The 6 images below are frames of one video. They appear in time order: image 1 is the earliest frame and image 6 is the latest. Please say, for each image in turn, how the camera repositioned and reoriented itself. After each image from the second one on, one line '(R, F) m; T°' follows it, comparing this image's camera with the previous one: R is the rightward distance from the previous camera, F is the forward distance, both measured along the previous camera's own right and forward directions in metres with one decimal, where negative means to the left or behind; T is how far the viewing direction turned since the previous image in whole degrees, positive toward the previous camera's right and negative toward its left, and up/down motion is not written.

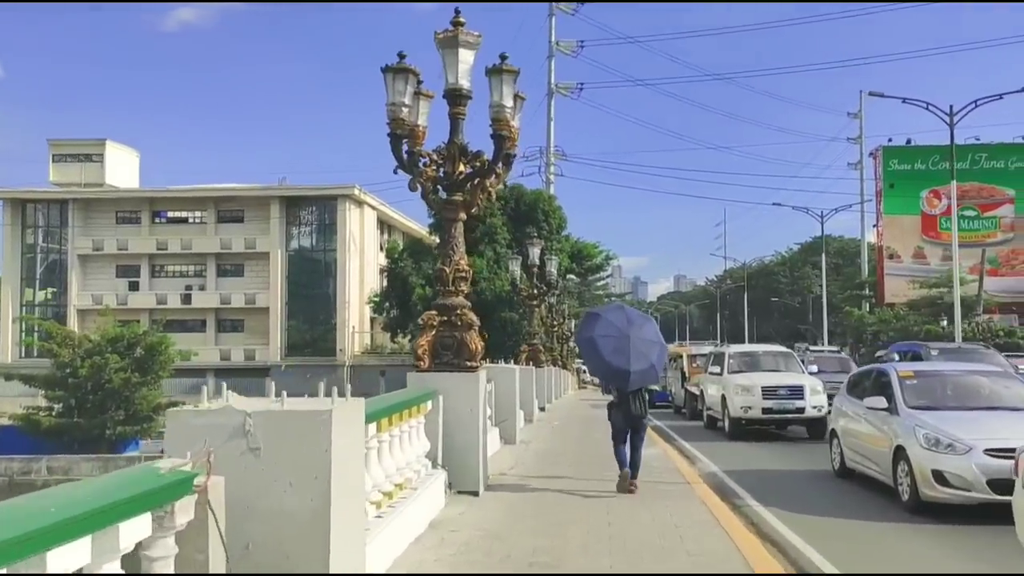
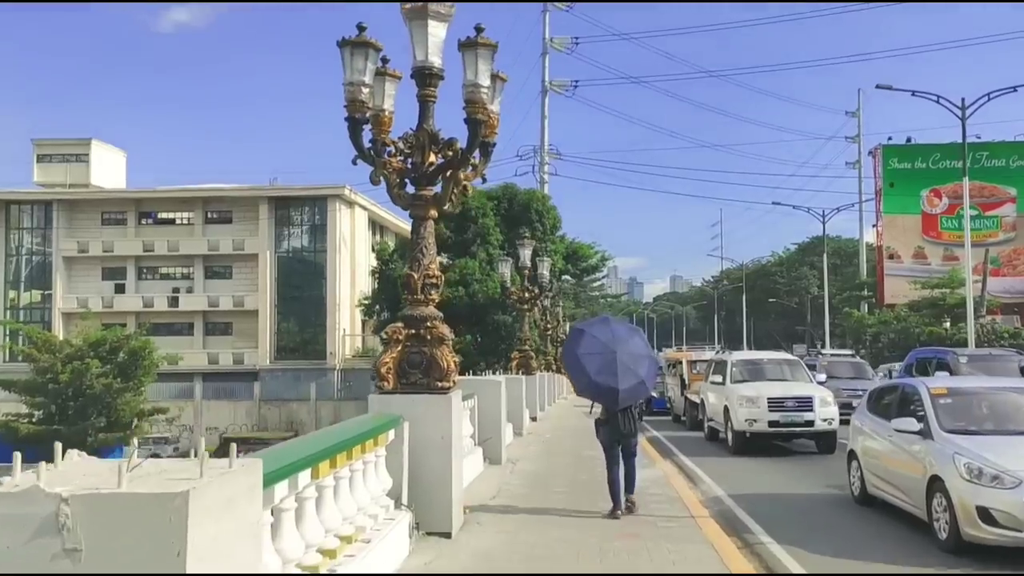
(+0.2, +1.1) m; 0°
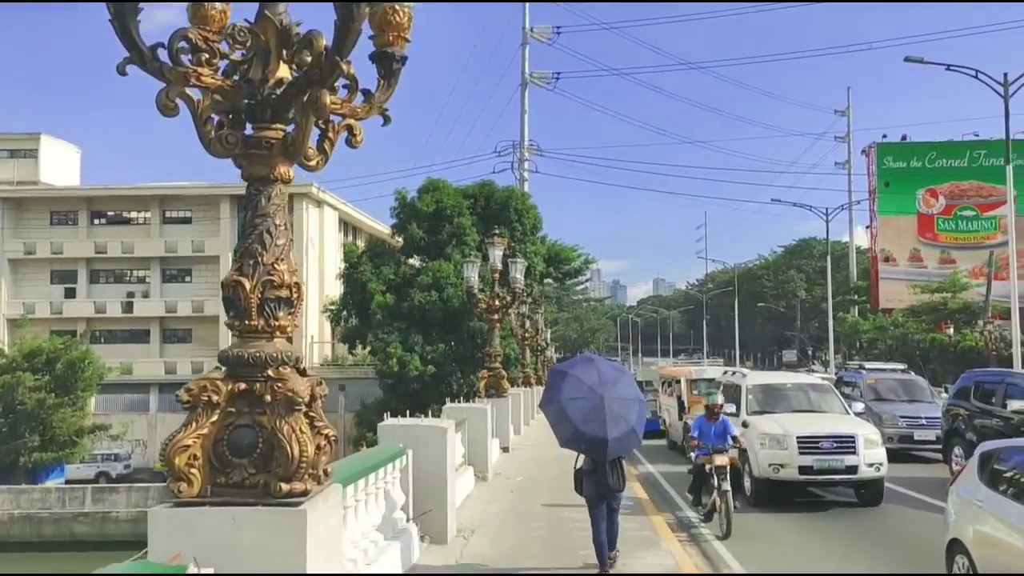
(+0.3, +3.3) m; +1°
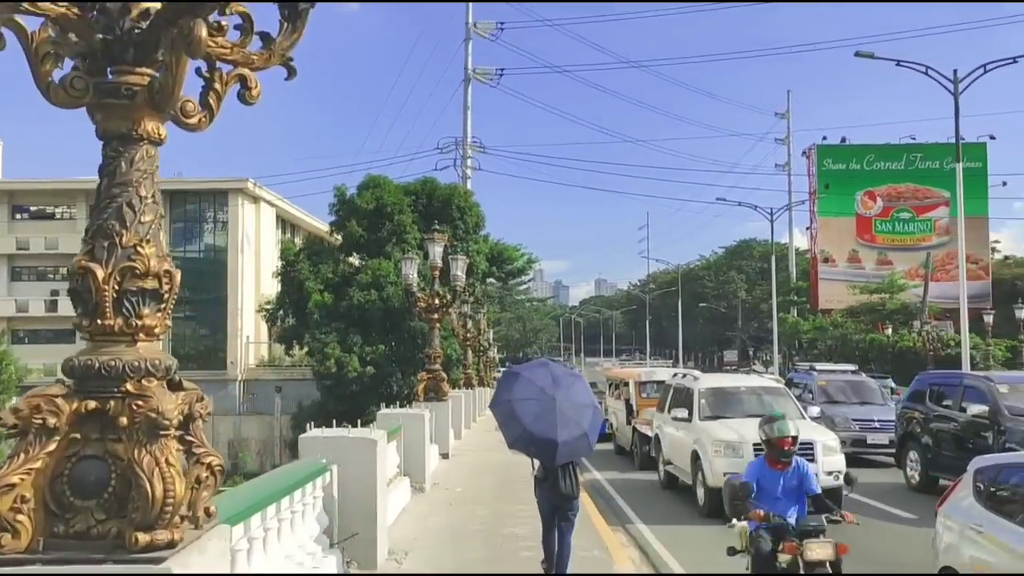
(0.0, +0.8) m; +4°
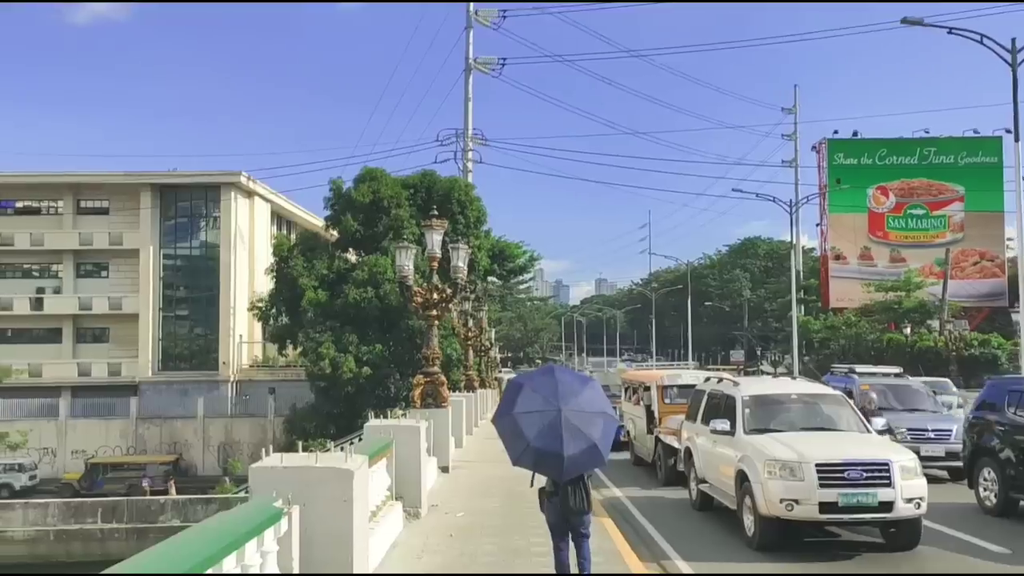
(-0.1, +1.9) m; 0°
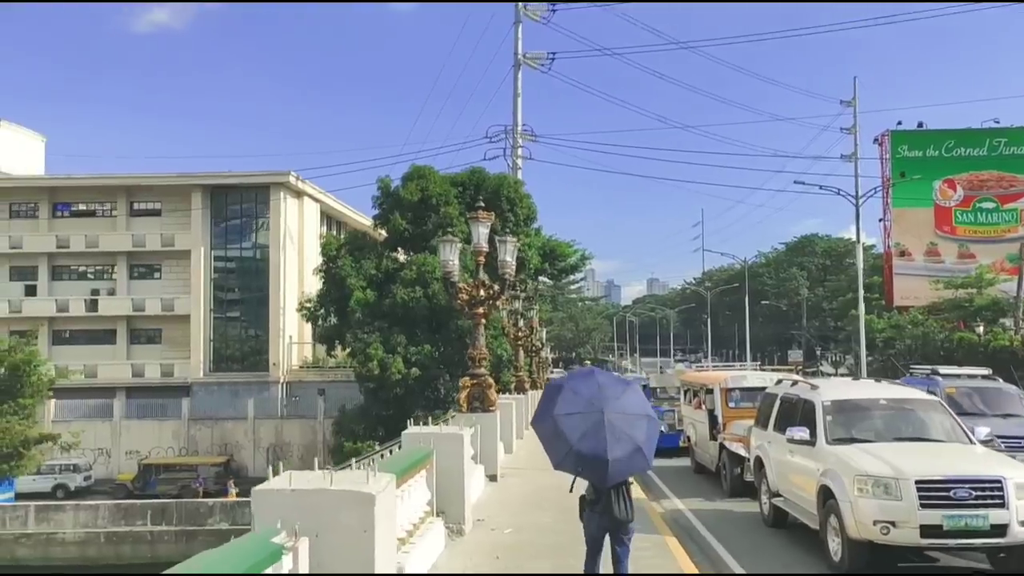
(0.0, +1.0) m; -3°
